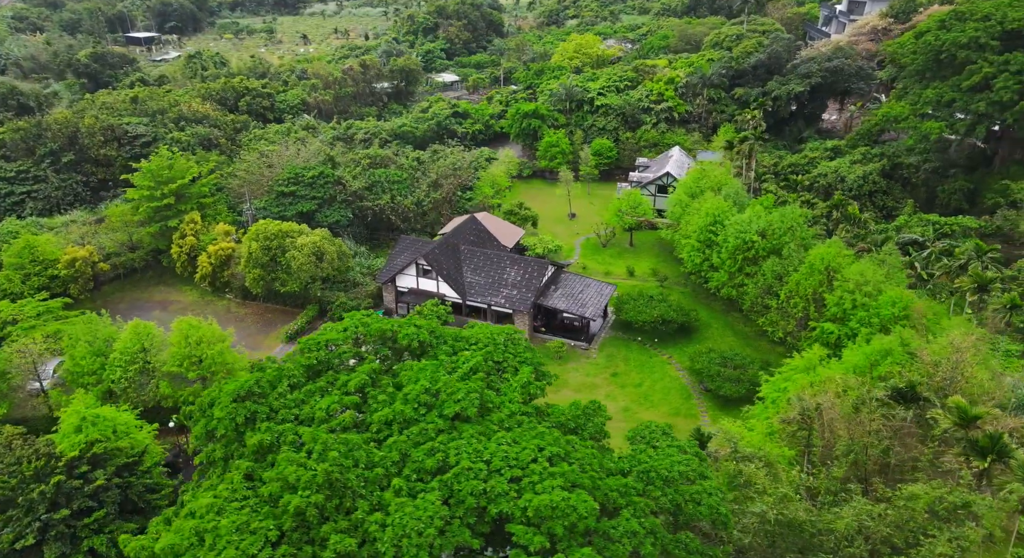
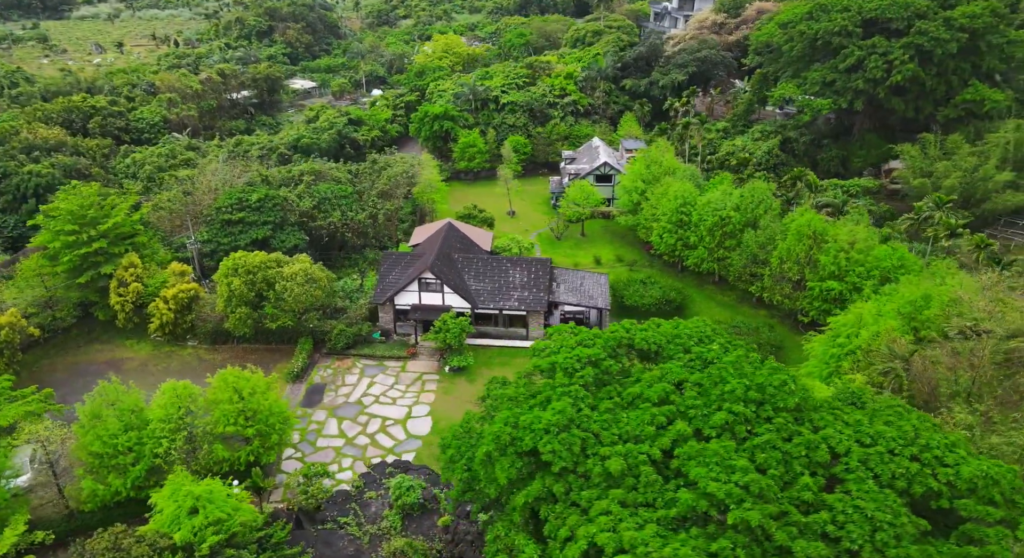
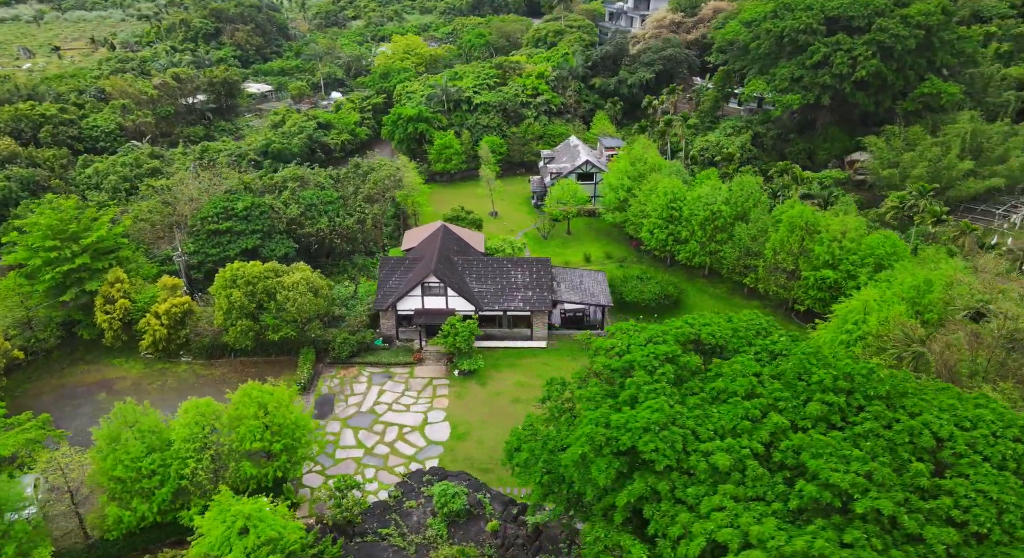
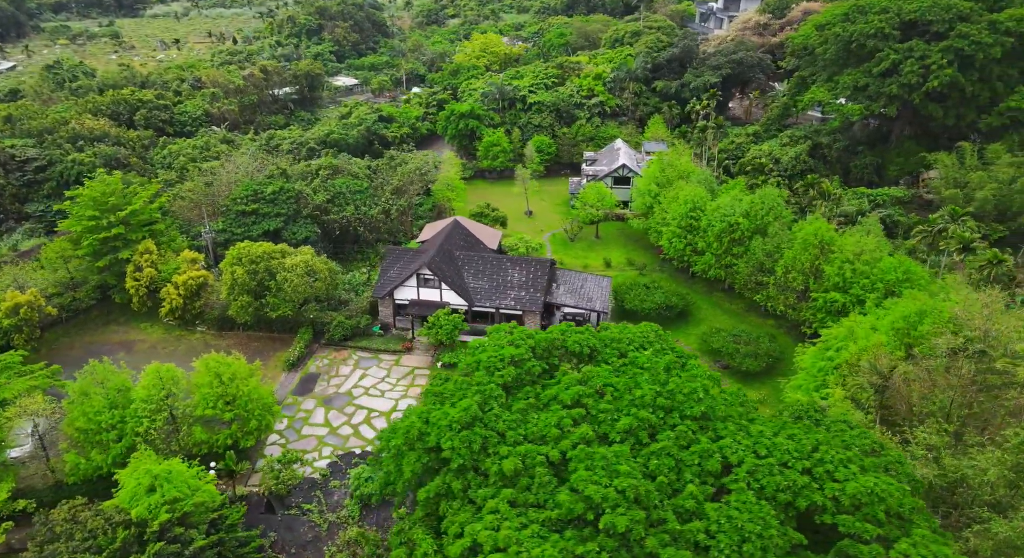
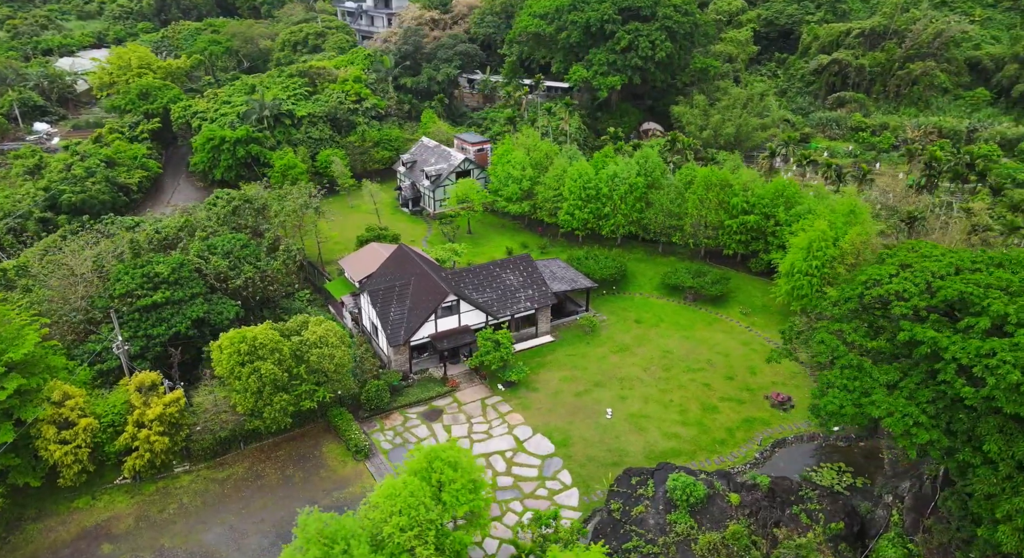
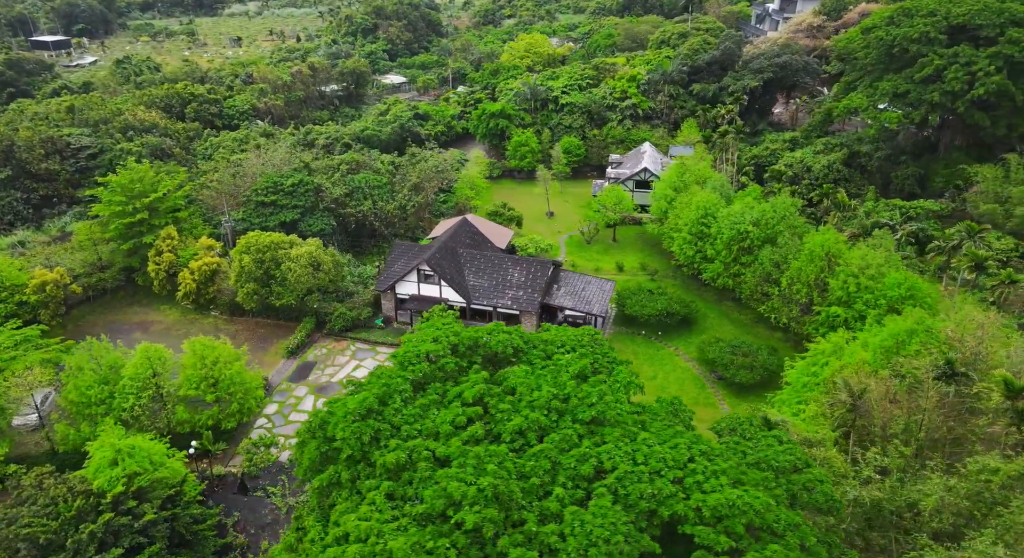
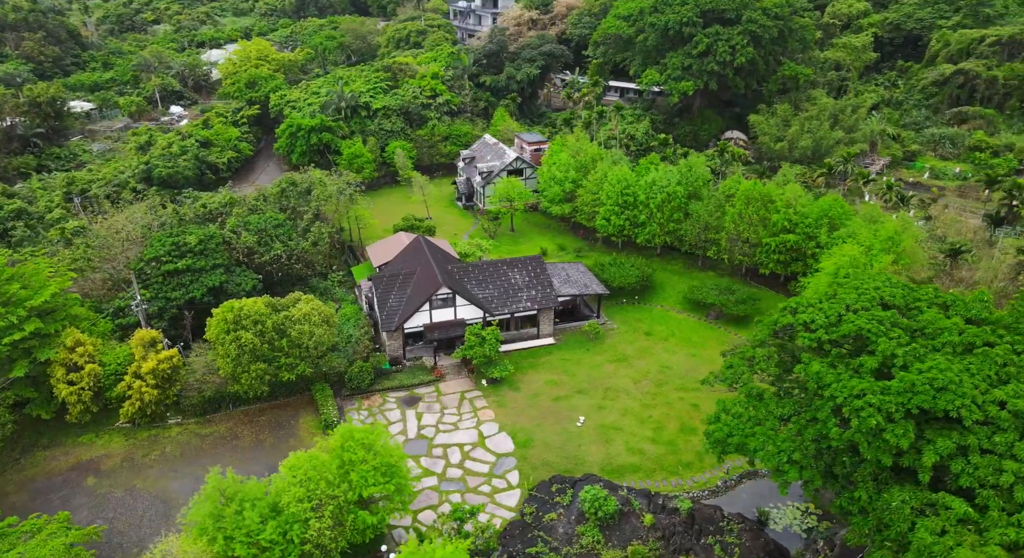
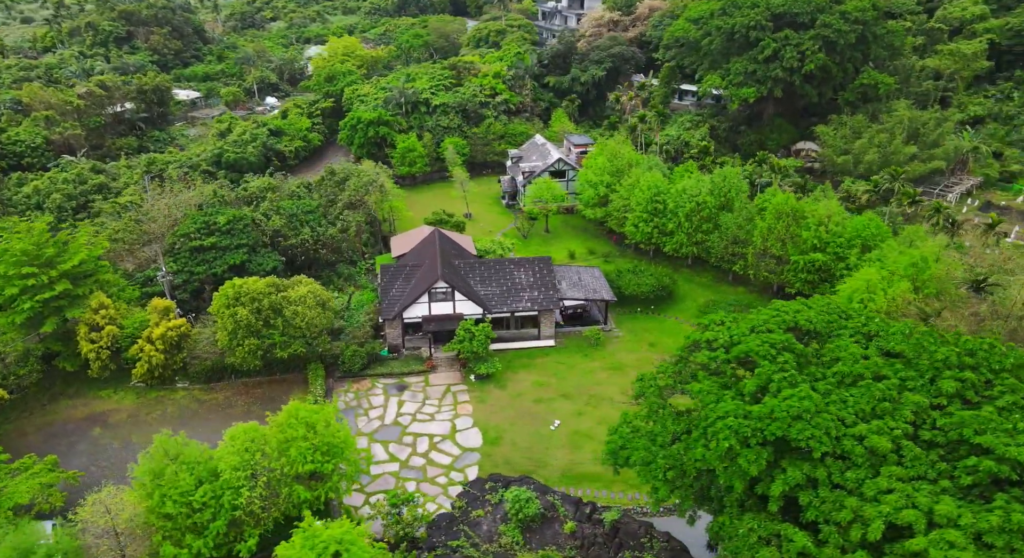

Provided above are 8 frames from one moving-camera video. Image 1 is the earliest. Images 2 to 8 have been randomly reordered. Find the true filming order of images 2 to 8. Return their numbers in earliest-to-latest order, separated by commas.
6, 4, 2, 3, 8, 7, 5
